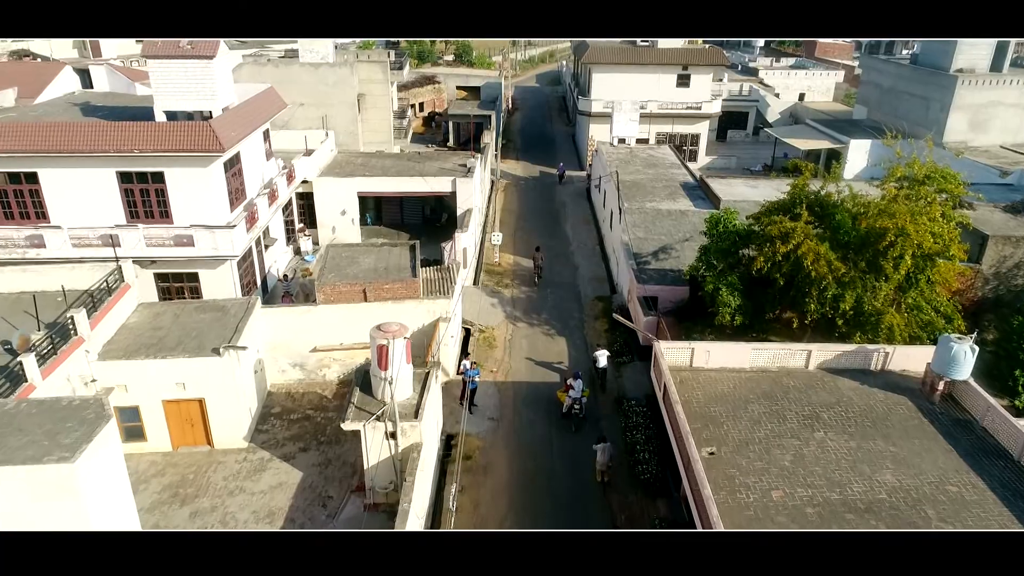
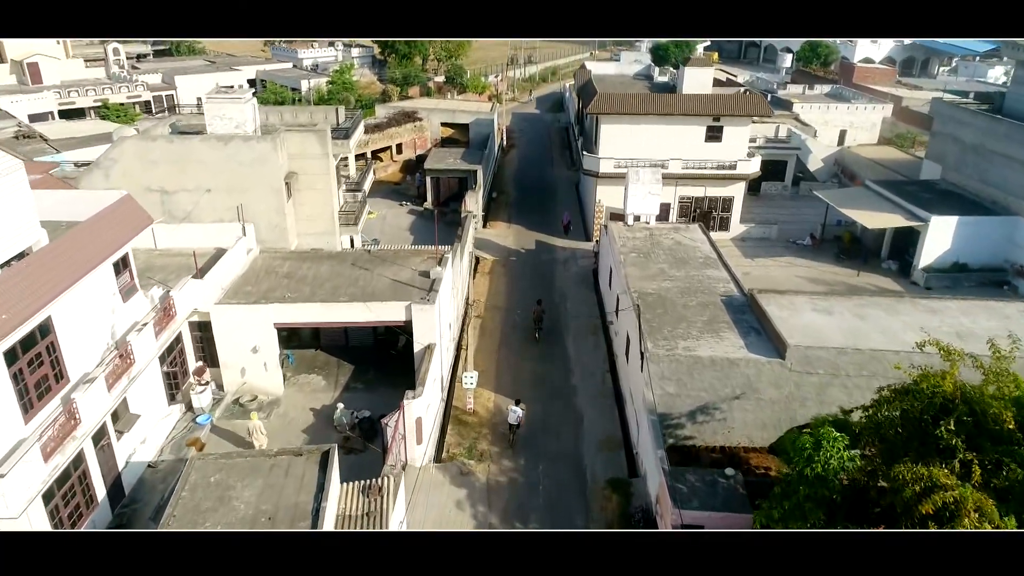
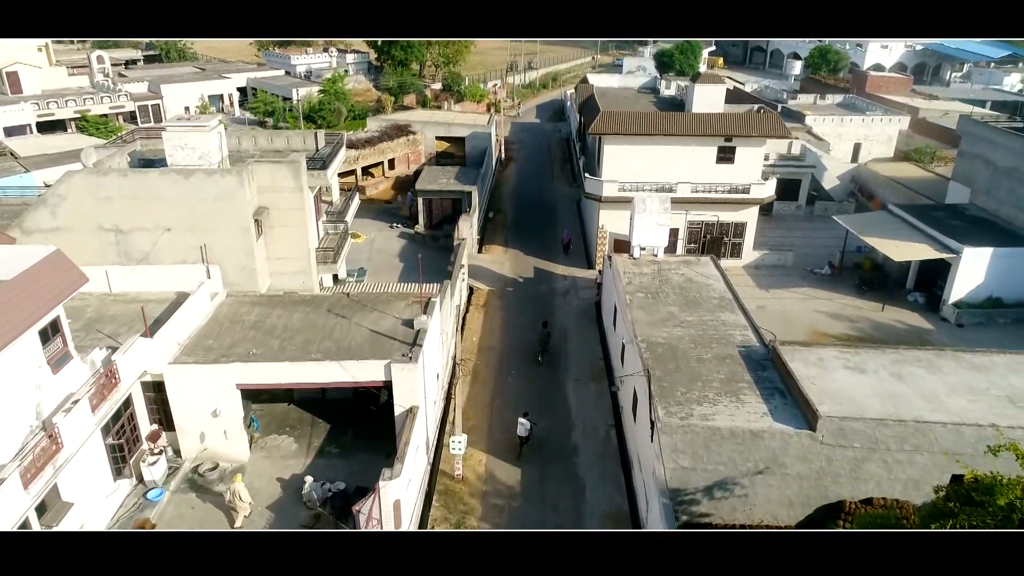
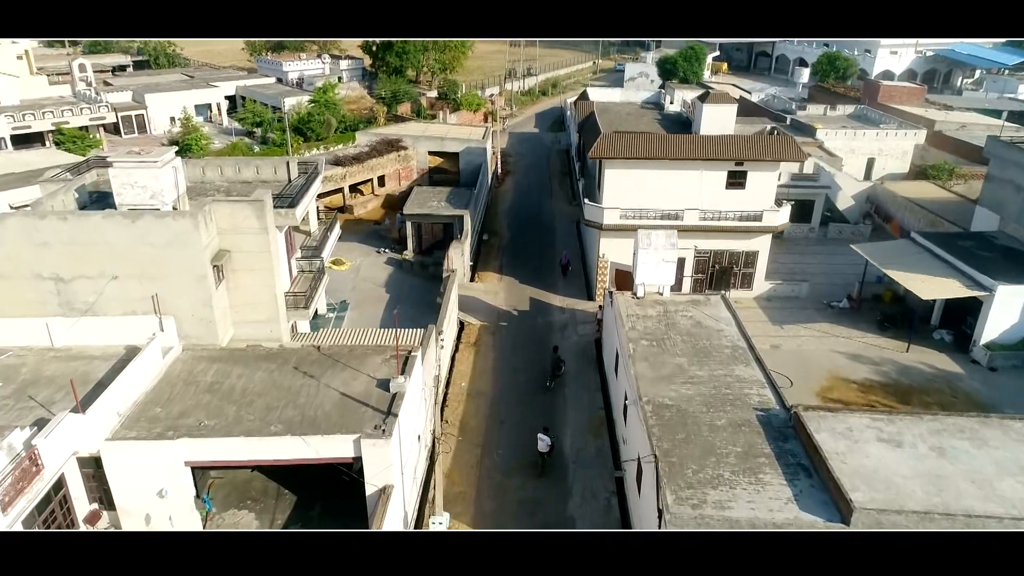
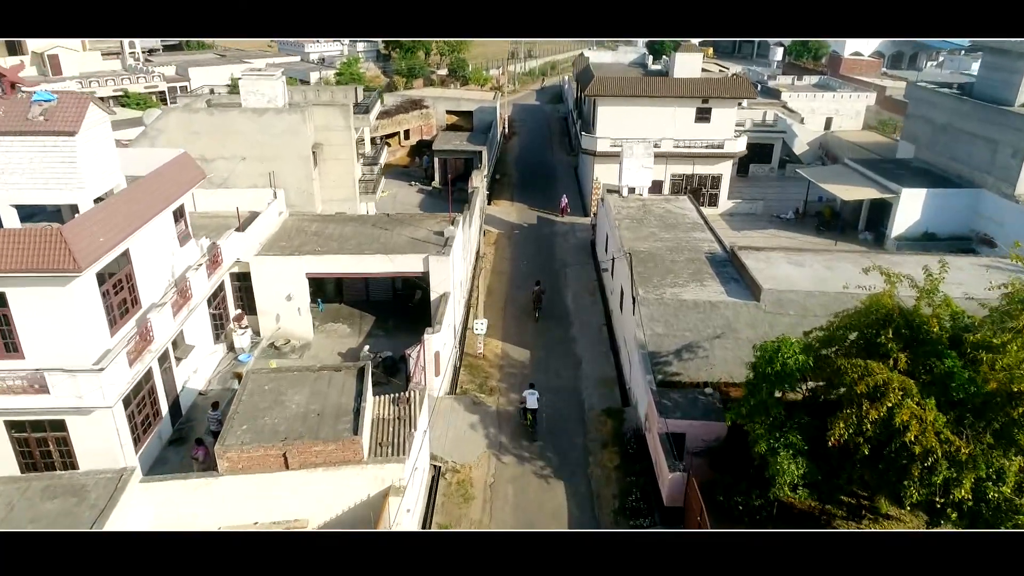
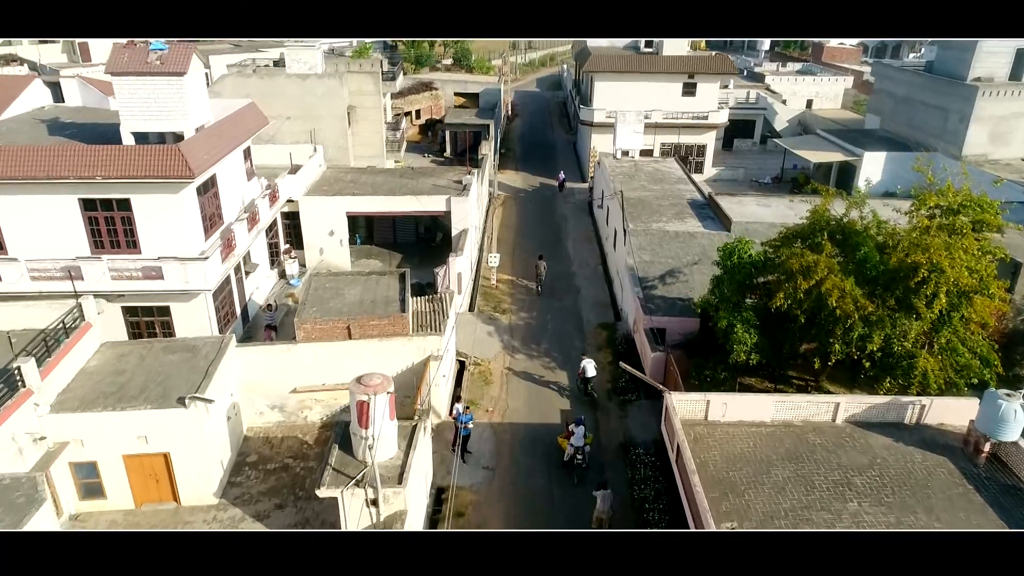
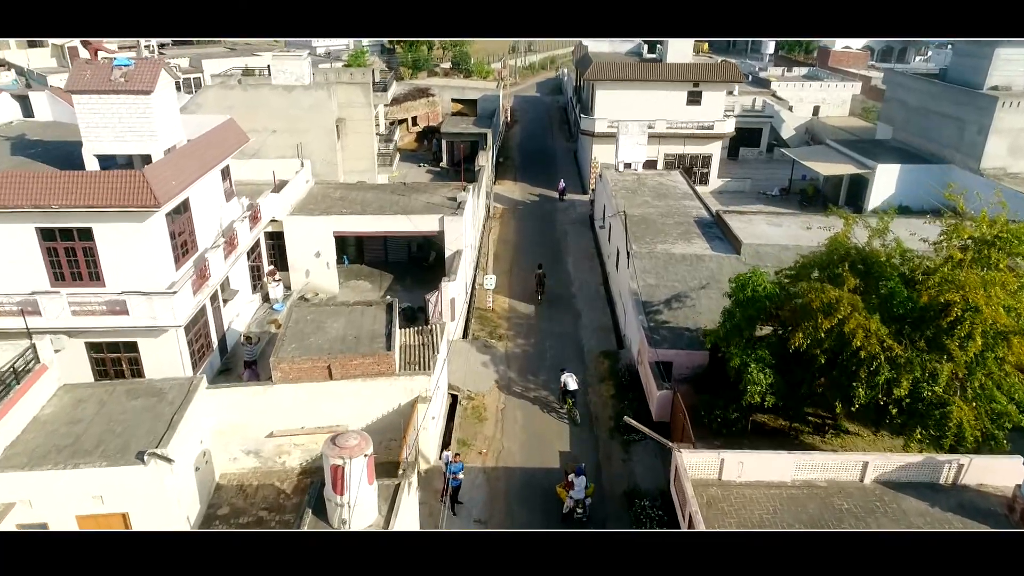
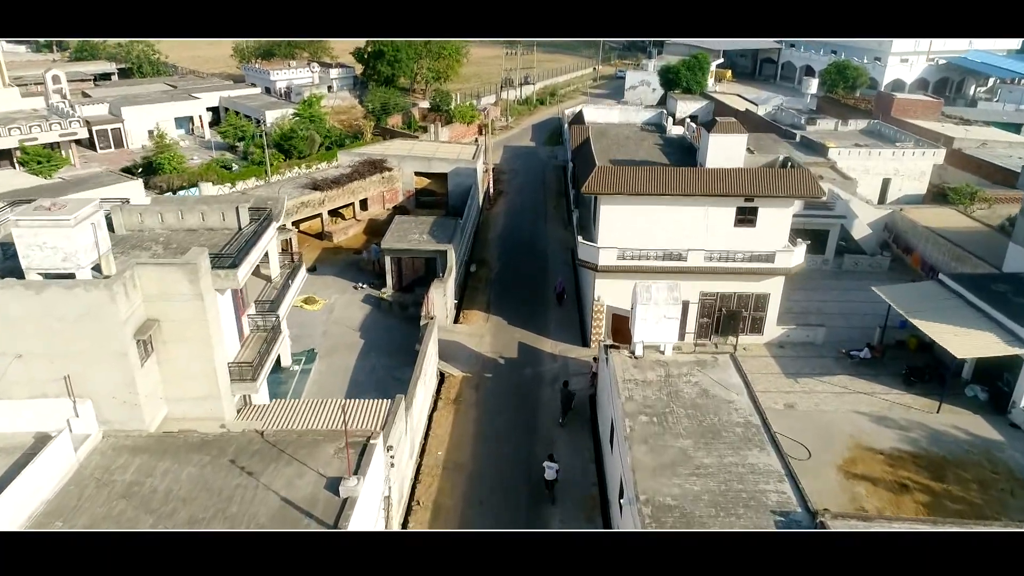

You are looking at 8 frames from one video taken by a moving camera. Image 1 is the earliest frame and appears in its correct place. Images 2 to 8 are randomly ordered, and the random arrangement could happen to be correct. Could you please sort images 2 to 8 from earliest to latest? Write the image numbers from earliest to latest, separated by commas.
6, 7, 5, 2, 3, 4, 8
